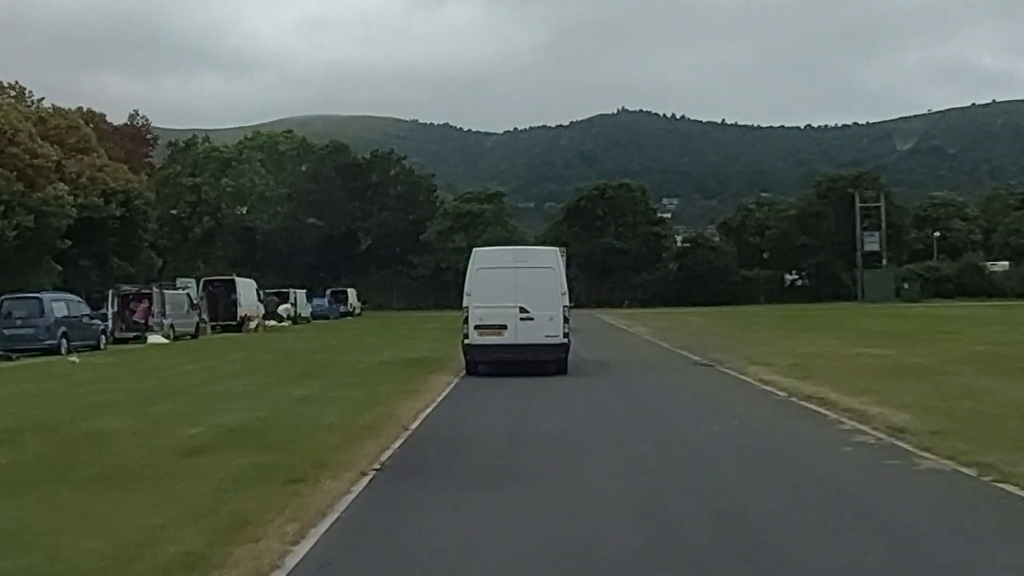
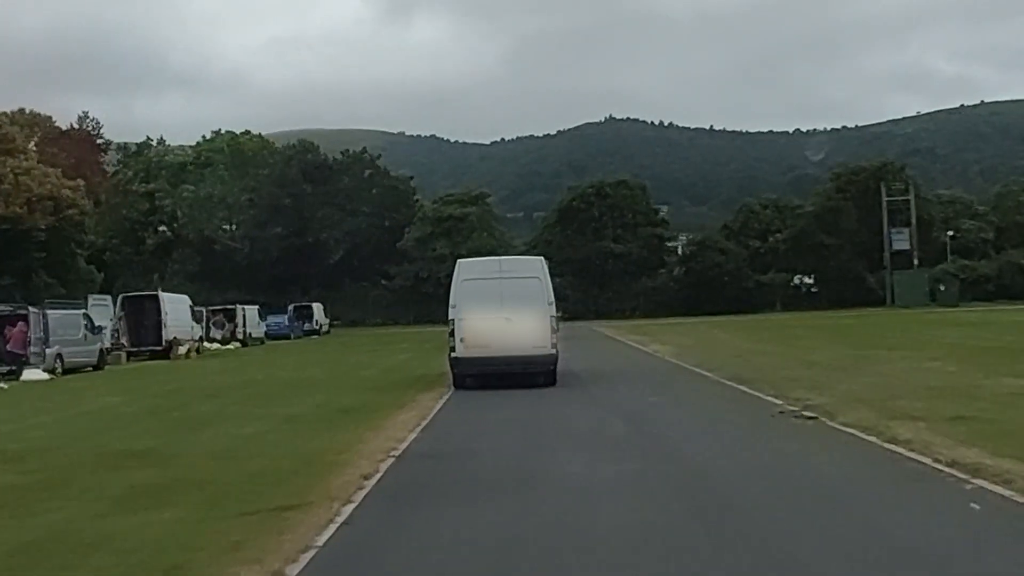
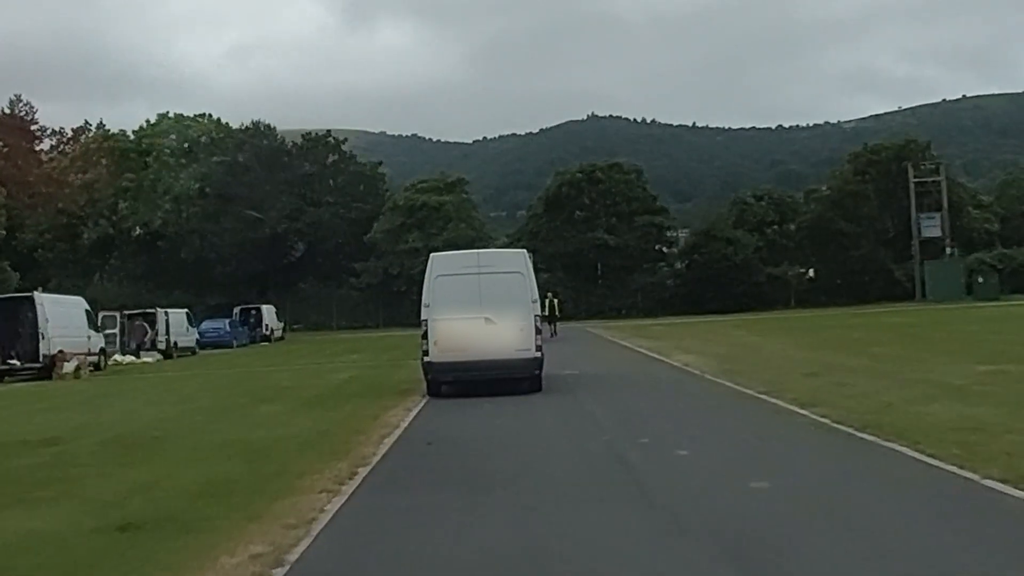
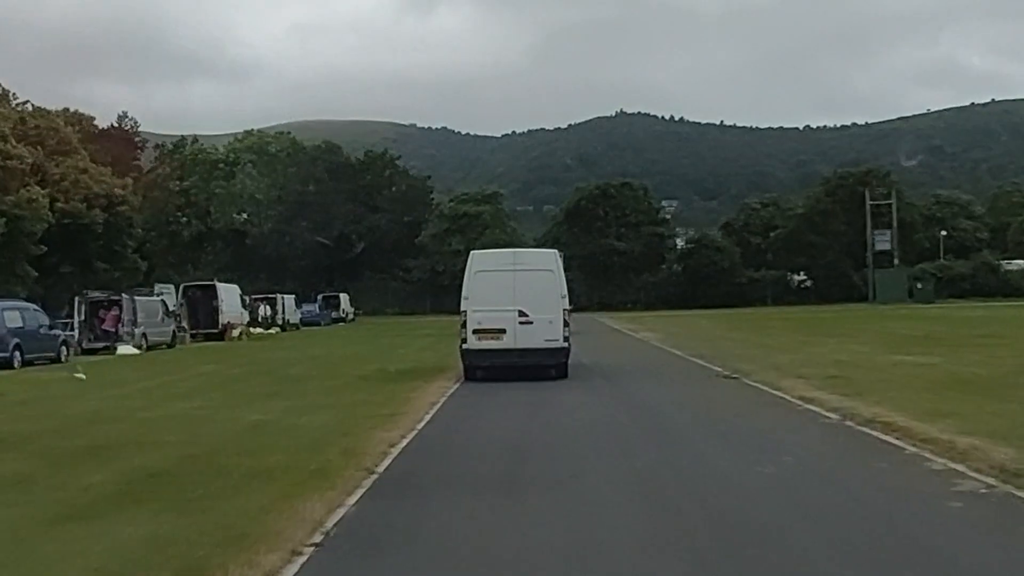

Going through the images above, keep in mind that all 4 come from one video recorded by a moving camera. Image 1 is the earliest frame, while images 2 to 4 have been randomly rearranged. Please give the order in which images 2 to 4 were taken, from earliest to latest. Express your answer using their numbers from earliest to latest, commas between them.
4, 2, 3
